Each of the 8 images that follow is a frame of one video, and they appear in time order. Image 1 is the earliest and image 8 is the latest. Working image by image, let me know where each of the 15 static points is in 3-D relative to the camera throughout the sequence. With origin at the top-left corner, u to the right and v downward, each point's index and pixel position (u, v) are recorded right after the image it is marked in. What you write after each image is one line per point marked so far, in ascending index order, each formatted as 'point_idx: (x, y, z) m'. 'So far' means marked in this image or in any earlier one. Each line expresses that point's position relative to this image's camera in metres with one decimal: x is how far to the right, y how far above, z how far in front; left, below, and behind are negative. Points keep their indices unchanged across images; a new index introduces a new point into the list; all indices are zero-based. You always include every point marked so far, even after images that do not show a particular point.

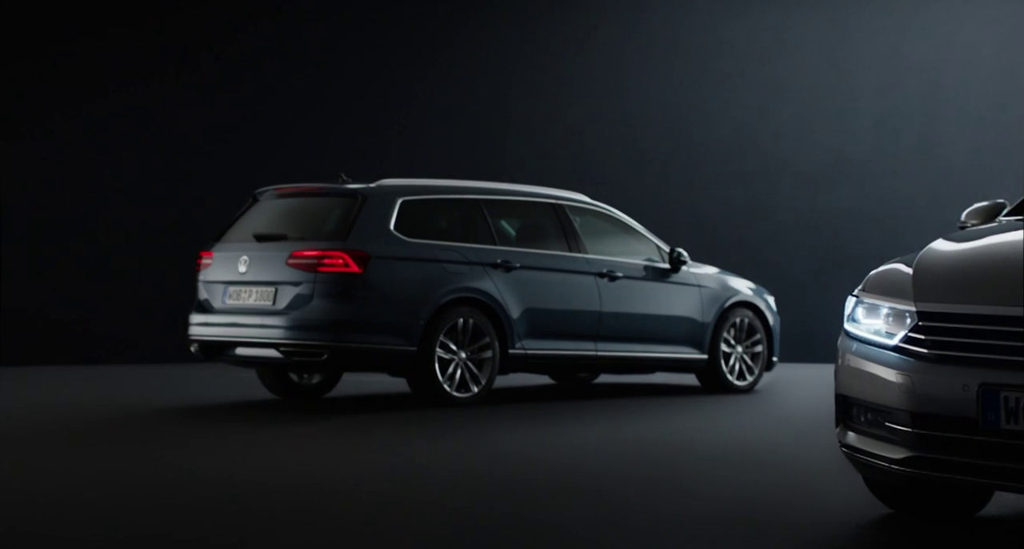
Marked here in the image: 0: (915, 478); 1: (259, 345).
0: (+1.4, -0.7, +2.9) m
1: (-2.1, -0.6, +6.7) m
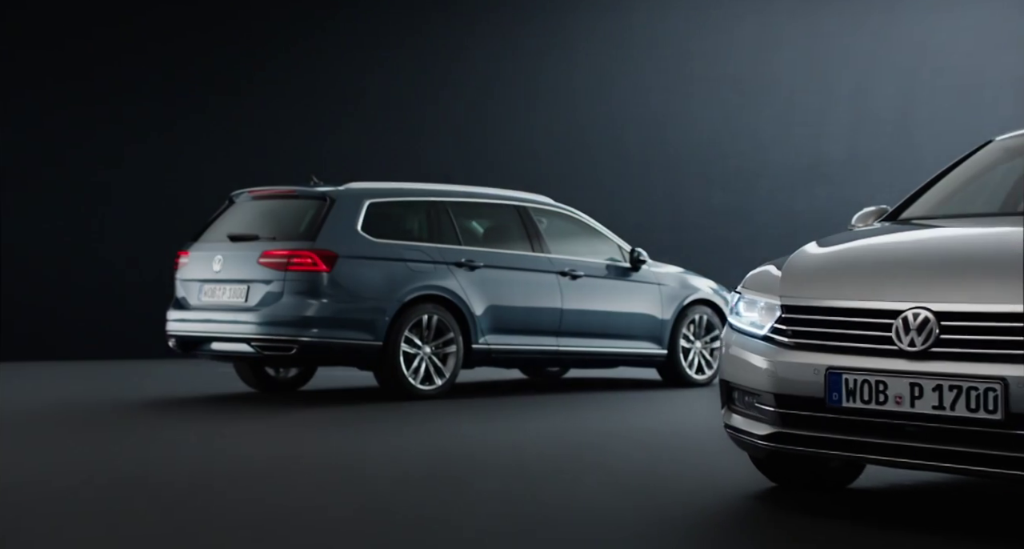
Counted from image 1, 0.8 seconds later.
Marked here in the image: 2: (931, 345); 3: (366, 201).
0: (+1.0, -0.7, +3.2) m
1: (-2.4, -0.6, +7.1) m
2: (+1.4, -0.2, +2.8) m
3: (-1.3, +0.7, +7.5) m
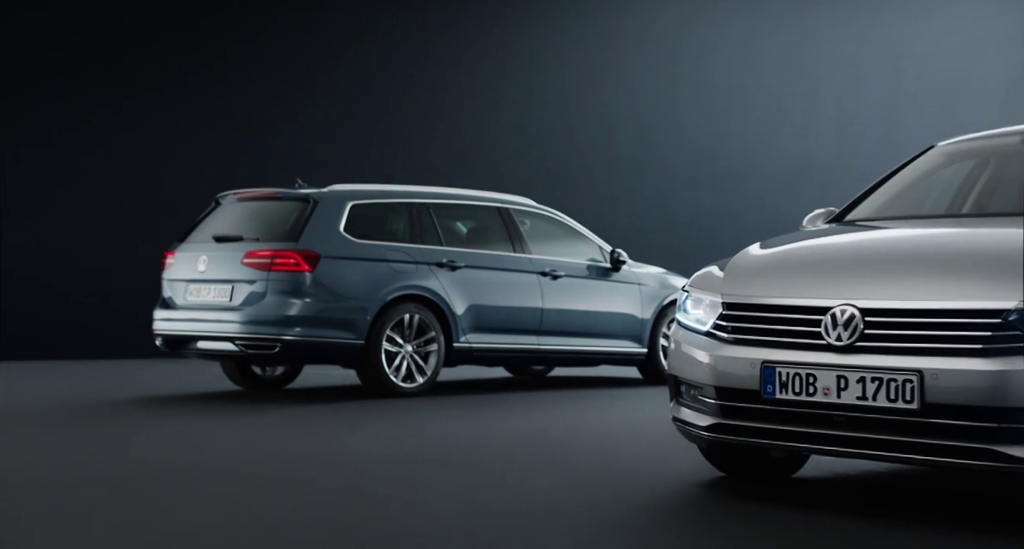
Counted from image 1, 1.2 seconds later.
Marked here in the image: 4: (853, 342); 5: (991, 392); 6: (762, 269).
0: (+0.9, -0.7, +3.4) m
1: (-2.6, -0.6, +7.2) m
2: (+1.3, -0.2, +3.0) m
3: (-1.5, +0.7, +7.7) m
4: (+1.2, -0.2, +3.0) m
5: (+1.6, -0.4, +2.7) m
6: (+1.0, 0.0, +3.4) m
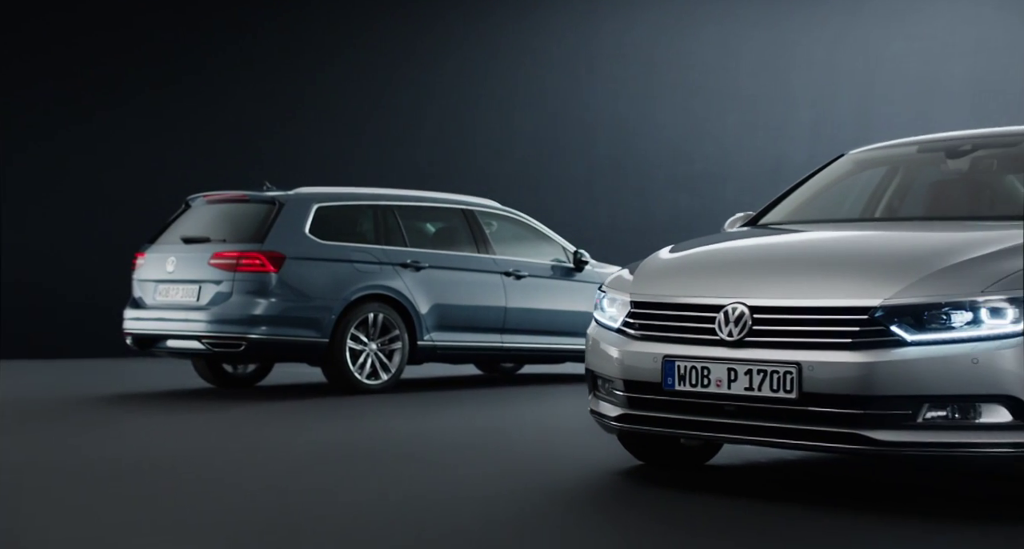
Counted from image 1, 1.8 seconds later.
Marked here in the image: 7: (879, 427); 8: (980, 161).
0: (+0.5, -0.7, +3.7) m
1: (-3.0, -0.6, +7.5) m
2: (+0.9, -0.2, +3.2) m
3: (-1.9, +0.7, +7.9) m
4: (+0.9, -0.2, +3.2) m
5: (+1.3, -0.4, +3.0) m
6: (+0.7, 0.0, +3.7) m
7: (+1.4, -0.6, +3.1) m
8: (+2.3, +0.6, +4.1) m
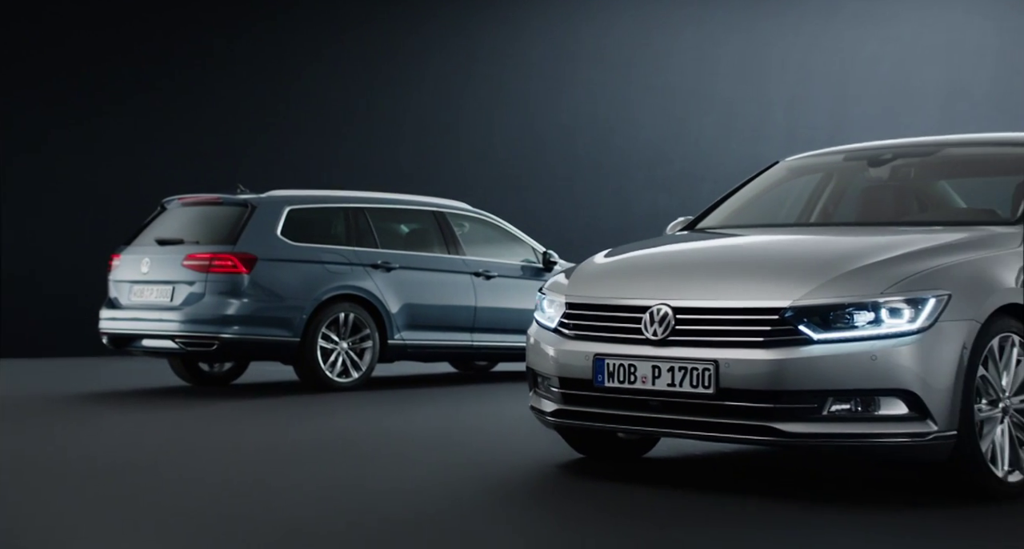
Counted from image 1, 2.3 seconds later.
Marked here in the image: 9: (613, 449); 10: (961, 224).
0: (+0.3, -0.7, +3.9) m
1: (-3.3, -0.6, +7.6) m
2: (+0.7, -0.3, +3.5) m
3: (-2.2, +0.7, +8.1) m
4: (+0.7, -0.3, +3.5) m
5: (+1.0, -0.4, +3.2) m
6: (+0.4, 0.0, +3.9) m
7: (+1.1, -0.6, +3.3) m
8: (+2.1, +0.6, +4.4) m
9: (+0.5, -0.9, +4.3) m
10: (+2.1, +0.2, +3.8) m
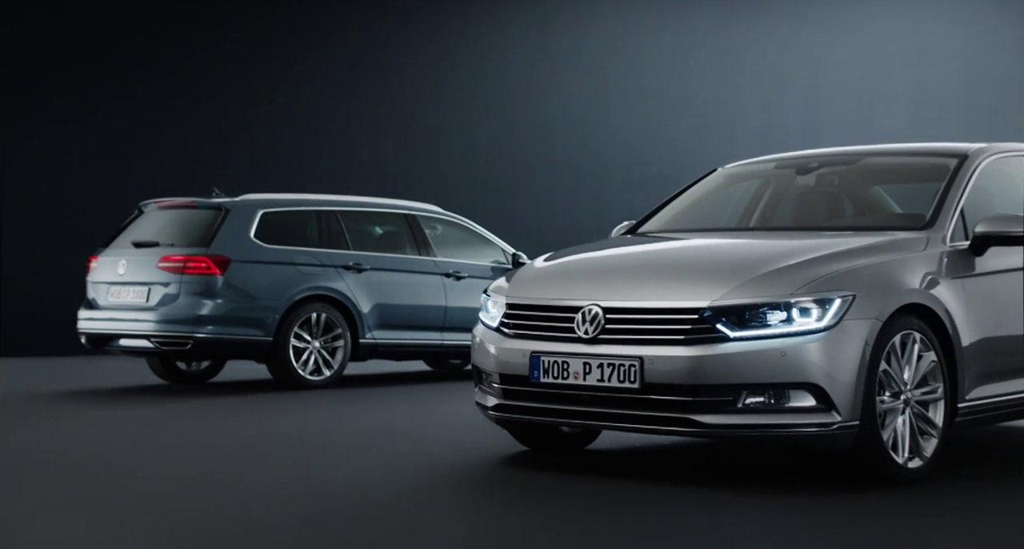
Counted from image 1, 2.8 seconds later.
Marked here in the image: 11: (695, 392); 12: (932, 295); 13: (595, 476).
0: (0.0, -0.7, +4.2) m
1: (-3.6, -0.6, +7.9) m
2: (+0.4, -0.3, +3.7) m
3: (-2.6, +0.6, +8.3) m
4: (+0.4, -0.3, +3.7) m
5: (+0.8, -0.4, +3.5) m
6: (+0.2, 0.0, +4.2) m
7: (+0.8, -0.6, +3.6) m
8: (+1.8, +0.6, +4.7) m
9: (+0.3, -0.9, +4.6) m
10: (+1.8, +0.2, +4.1) m
11: (+0.8, -0.5, +3.5) m
12: (+1.9, -0.1, +3.7) m
13: (+0.4, -1.1, +4.3) m
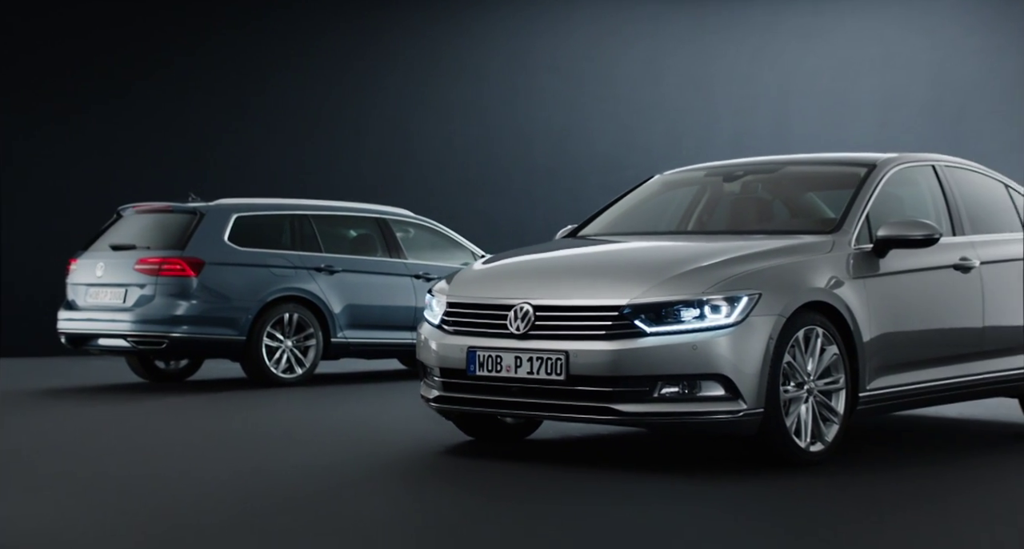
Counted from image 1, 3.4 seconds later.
0: (-0.3, -0.7, +4.5) m
1: (-4.0, -0.6, +8.1) m
2: (+0.1, -0.3, +4.1) m
3: (-2.9, +0.6, +8.6) m
4: (+0.1, -0.3, +4.1) m
5: (+0.5, -0.4, +3.8) m
6: (-0.2, 0.0, +4.5) m
7: (+0.5, -0.6, +3.9) m
8: (+1.5, +0.5, +5.0) m
9: (-0.1, -0.9, +4.9) m
10: (+1.5, +0.2, +4.5) m
11: (+0.5, -0.5, +3.9) m
12: (+1.6, -0.1, +4.1) m
13: (+0.1, -1.1, +4.6) m
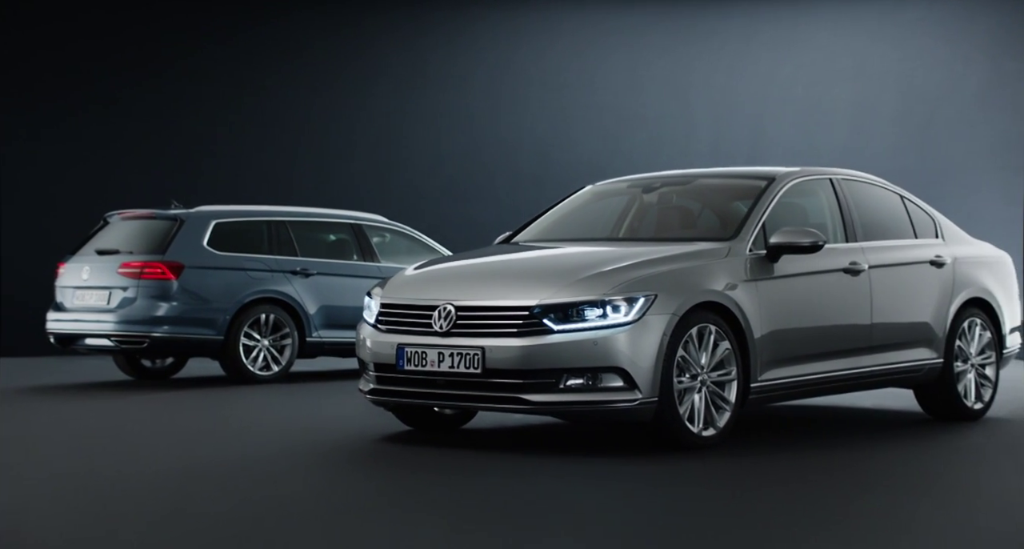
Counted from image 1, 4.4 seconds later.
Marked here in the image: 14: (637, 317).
0: (-0.7, -0.8, +4.9) m
1: (-4.4, -0.7, +8.6) m
2: (-0.3, -0.3, +4.5) m
3: (-3.3, +0.6, +9.1) m
4: (-0.3, -0.3, +4.5) m
5: (0.0, -0.4, +4.3) m
6: (-0.6, 0.0, +4.9) m
7: (+0.1, -0.6, +4.3) m
8: (+1.0, +0.5, +5.5) m
9: (-0.5, -1.0, +5.3) m
10: (+1.1, +0.2, +4.9) m
11: (+0.1, -0.5, +4.3) m
12: (+1.2, -0.1, +4.5) m
13: (-0.3, -1.1, +5.1) m
14: (+0.6, -0.2, +4.3) m
